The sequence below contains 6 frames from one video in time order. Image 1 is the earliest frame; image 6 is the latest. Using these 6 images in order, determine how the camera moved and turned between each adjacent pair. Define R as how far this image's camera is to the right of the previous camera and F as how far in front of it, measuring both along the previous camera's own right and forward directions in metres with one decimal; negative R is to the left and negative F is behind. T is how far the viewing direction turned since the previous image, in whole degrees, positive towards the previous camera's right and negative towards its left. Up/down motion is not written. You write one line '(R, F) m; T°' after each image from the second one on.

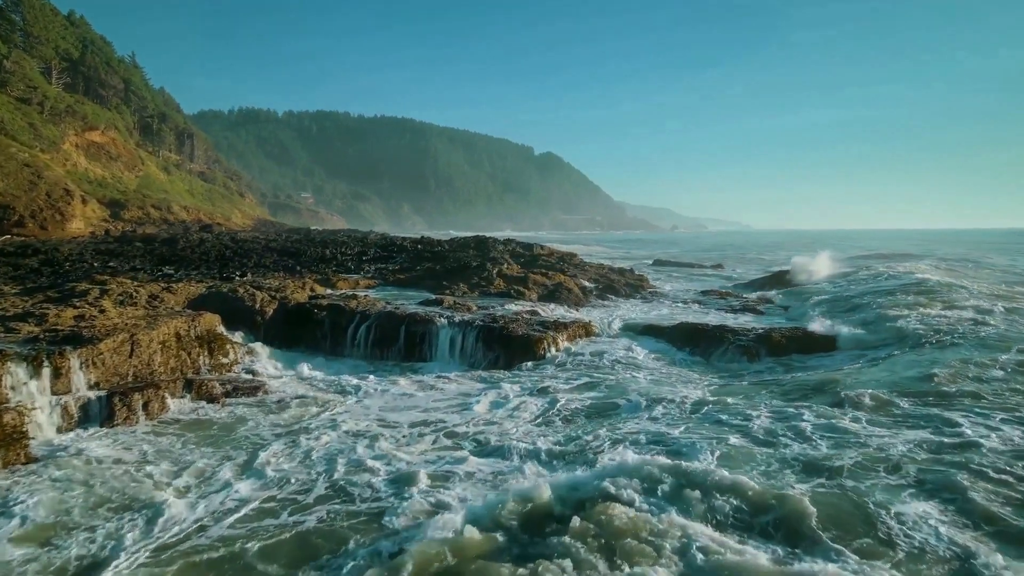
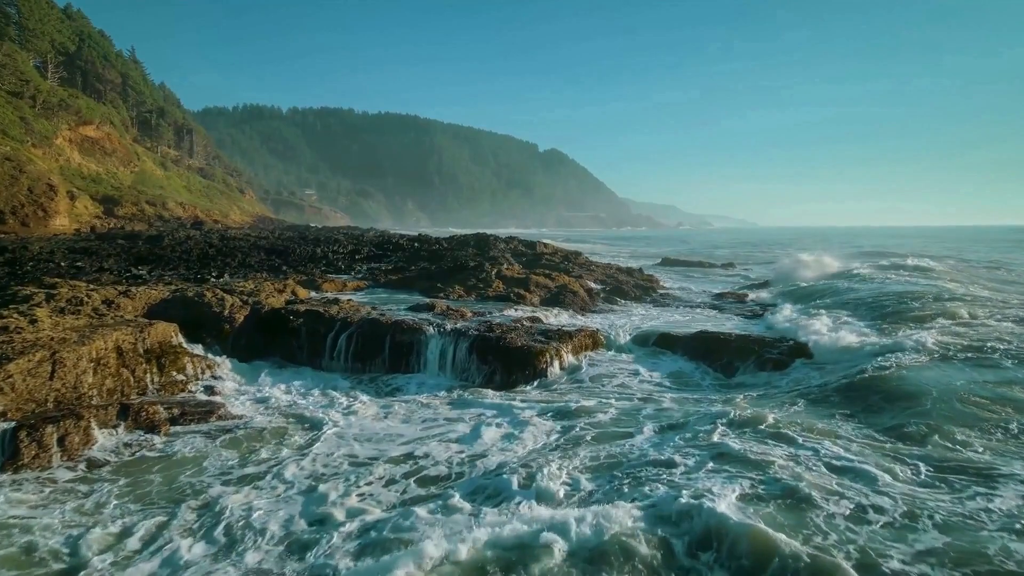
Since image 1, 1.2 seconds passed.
(+0.2, +1.6) m; -1°
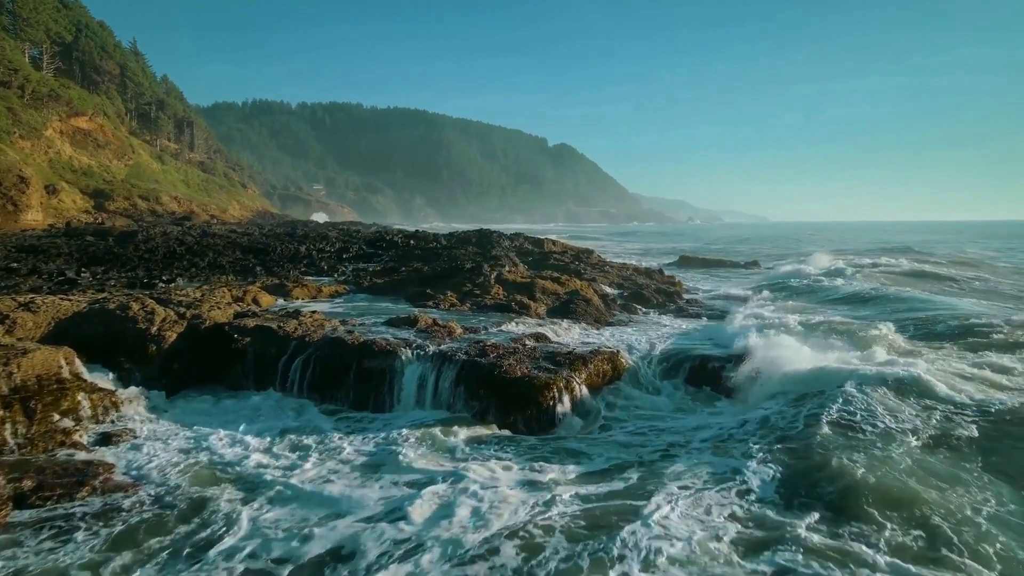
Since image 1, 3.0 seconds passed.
(+0.2, +2.7) m; -1°
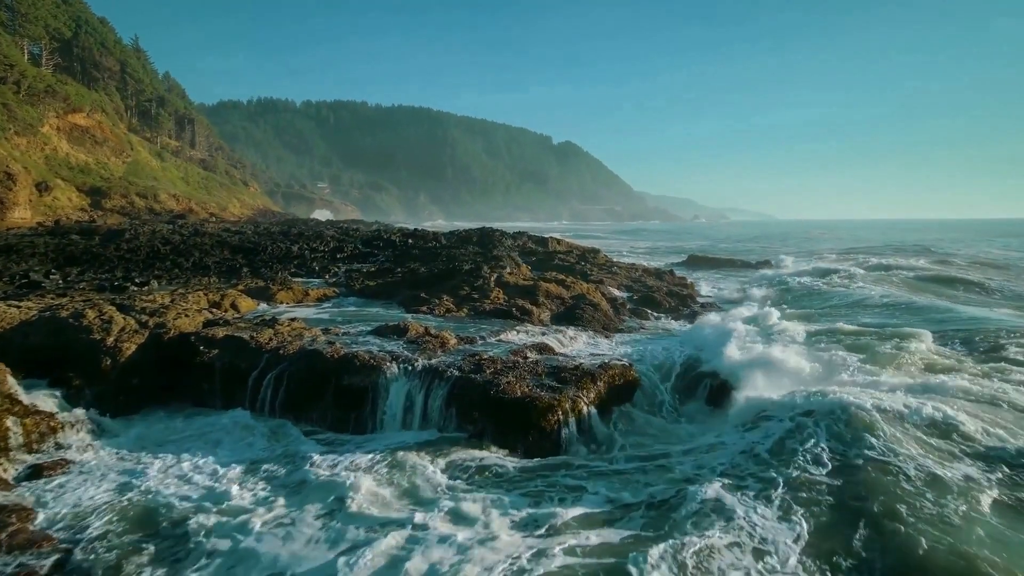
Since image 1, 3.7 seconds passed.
(+0.1, +1.2) m; -1°
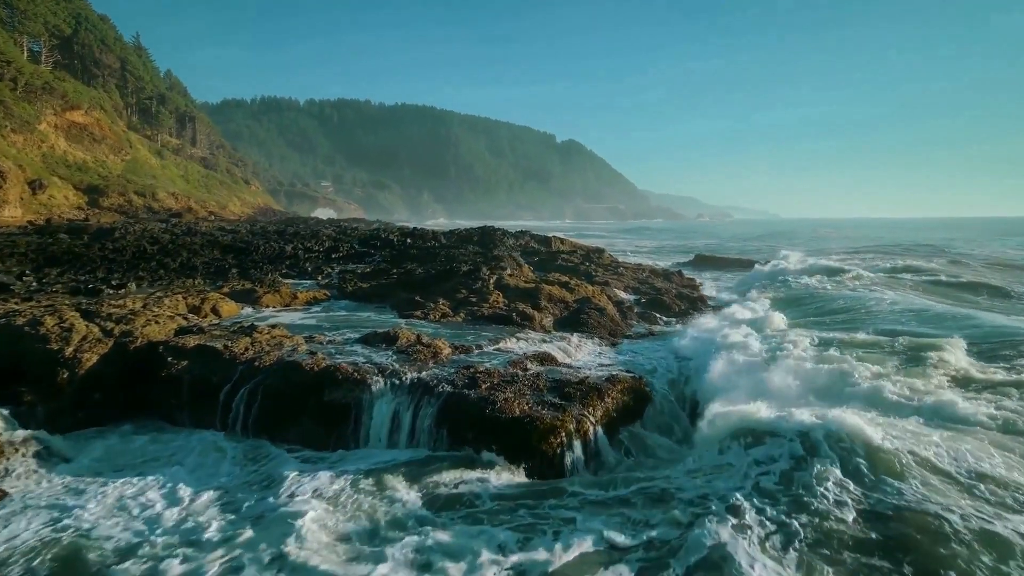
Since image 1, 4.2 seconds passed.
(+0.1, +0.9) m; 0°
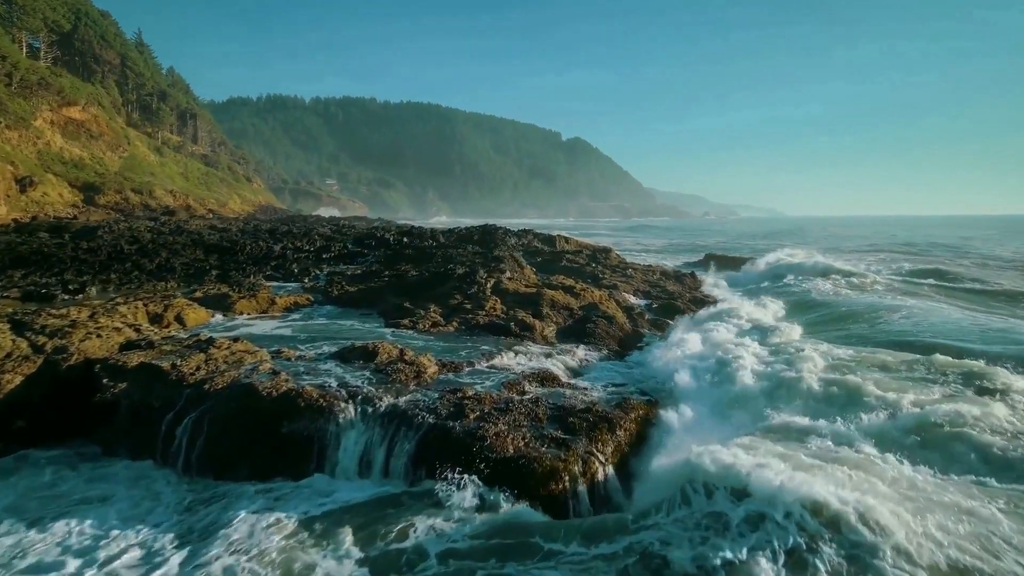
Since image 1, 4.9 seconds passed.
(+0.2, +1.3) m; -1°
